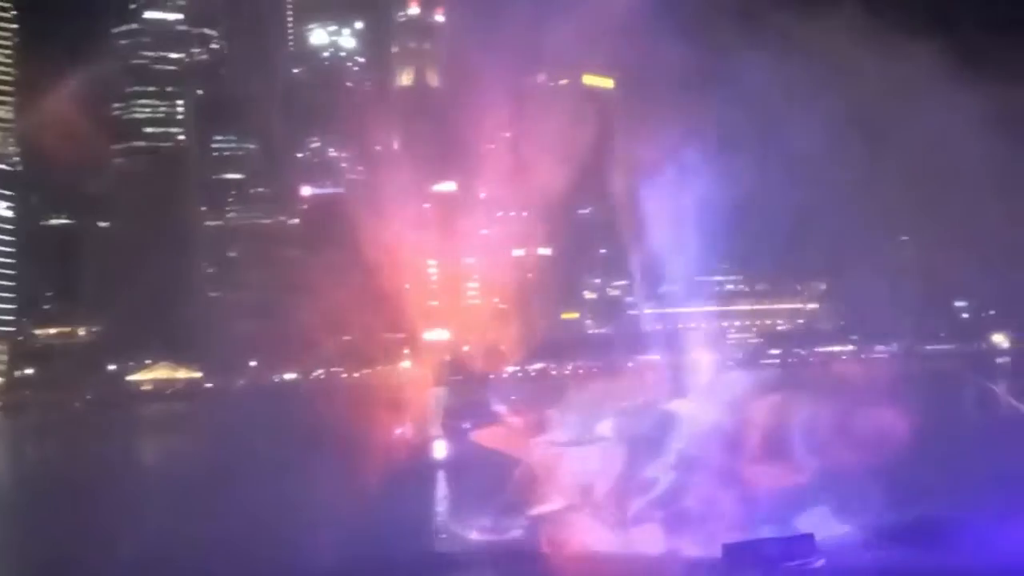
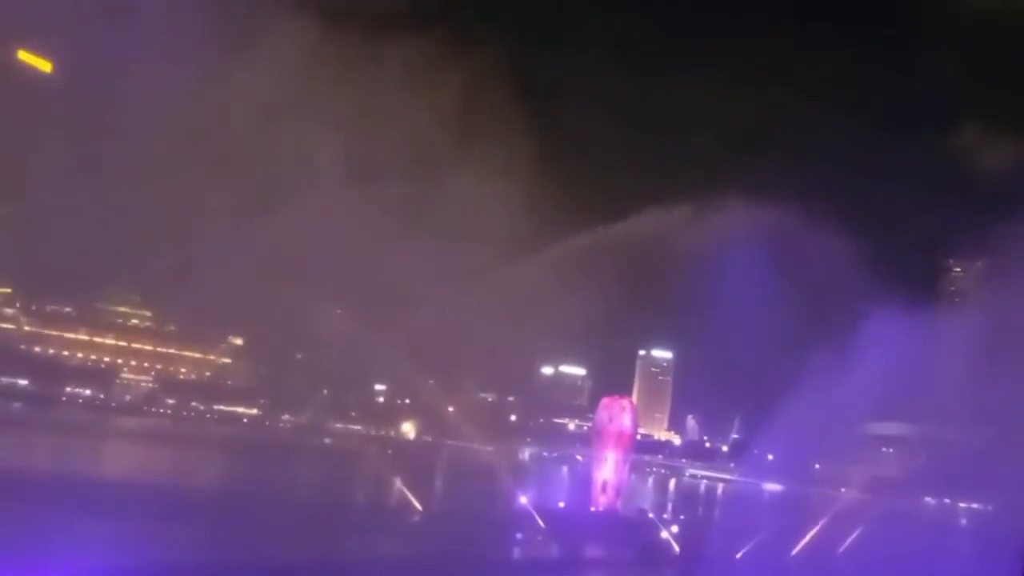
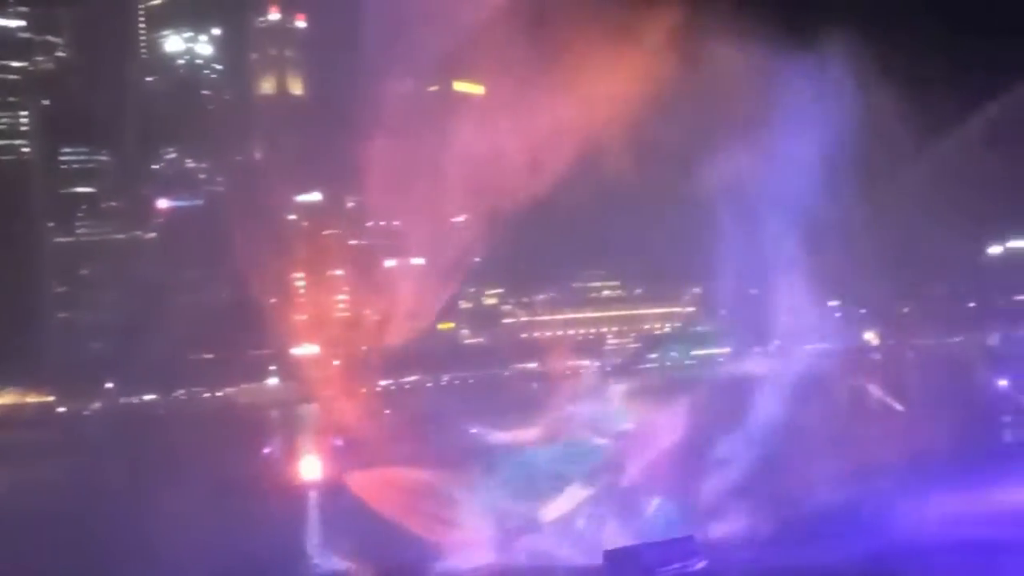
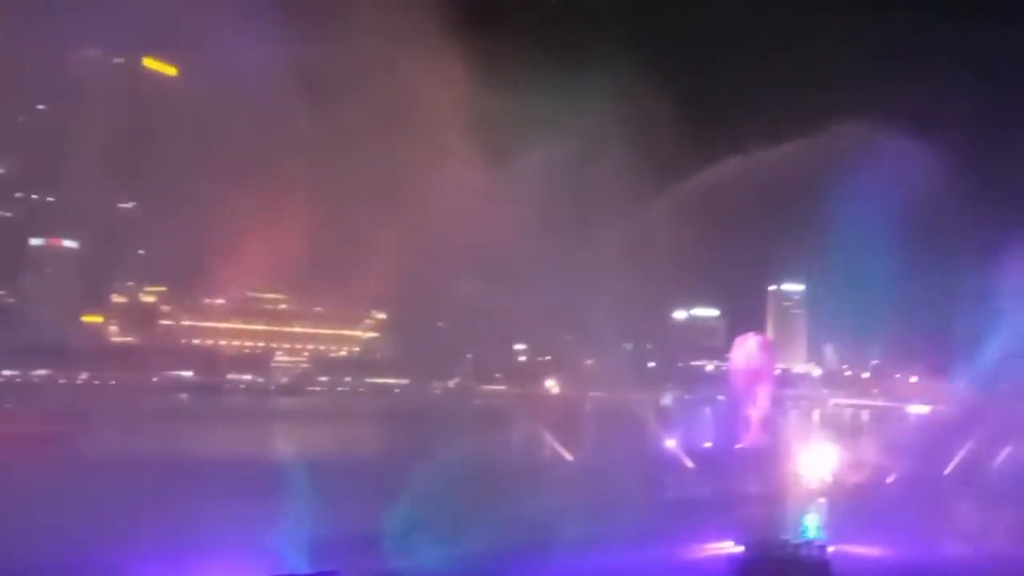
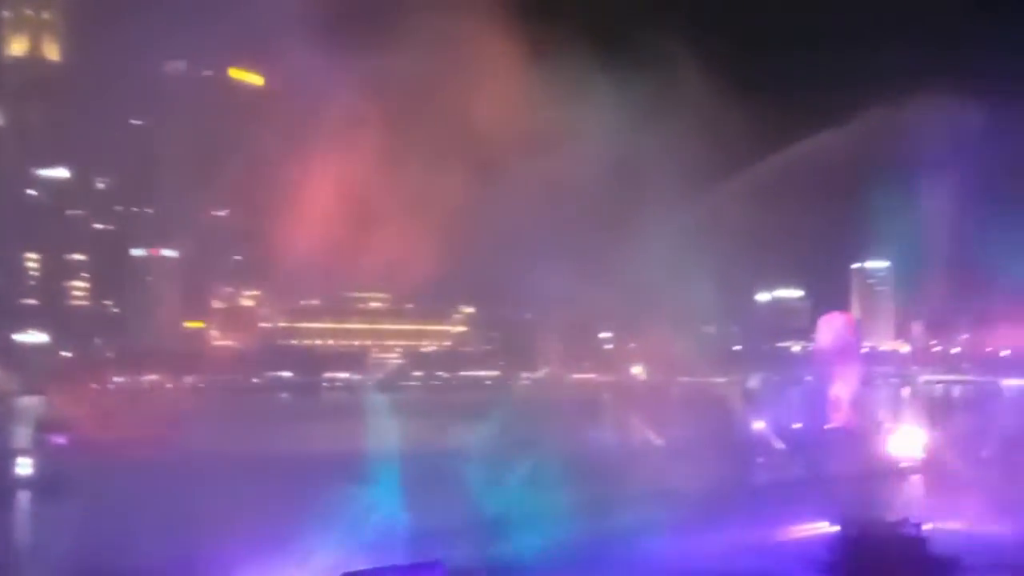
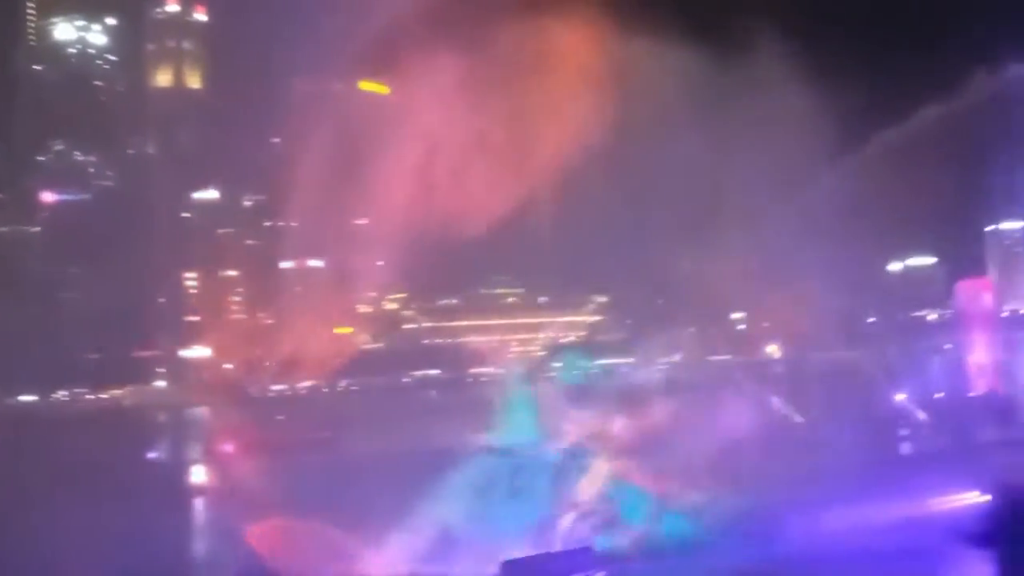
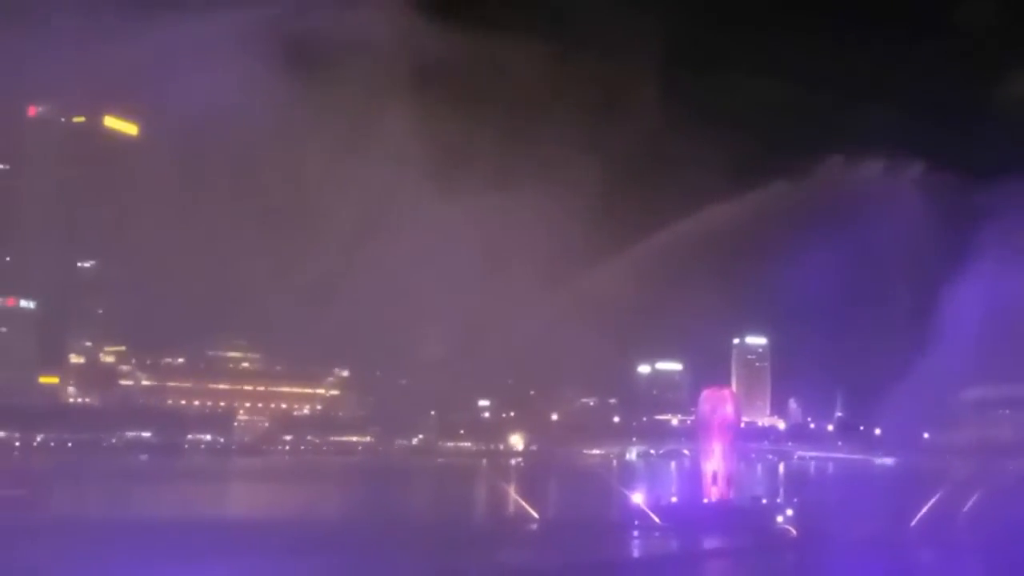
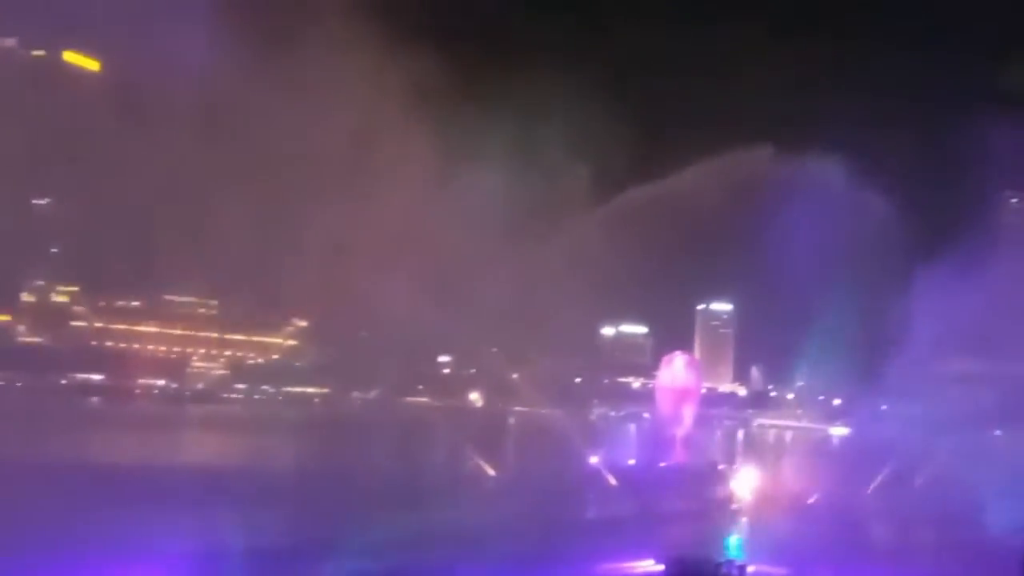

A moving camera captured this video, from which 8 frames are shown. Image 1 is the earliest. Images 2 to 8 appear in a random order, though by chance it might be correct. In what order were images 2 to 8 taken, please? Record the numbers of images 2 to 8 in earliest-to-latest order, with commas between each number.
3, 6, 5, 4, 8, 2, 7
